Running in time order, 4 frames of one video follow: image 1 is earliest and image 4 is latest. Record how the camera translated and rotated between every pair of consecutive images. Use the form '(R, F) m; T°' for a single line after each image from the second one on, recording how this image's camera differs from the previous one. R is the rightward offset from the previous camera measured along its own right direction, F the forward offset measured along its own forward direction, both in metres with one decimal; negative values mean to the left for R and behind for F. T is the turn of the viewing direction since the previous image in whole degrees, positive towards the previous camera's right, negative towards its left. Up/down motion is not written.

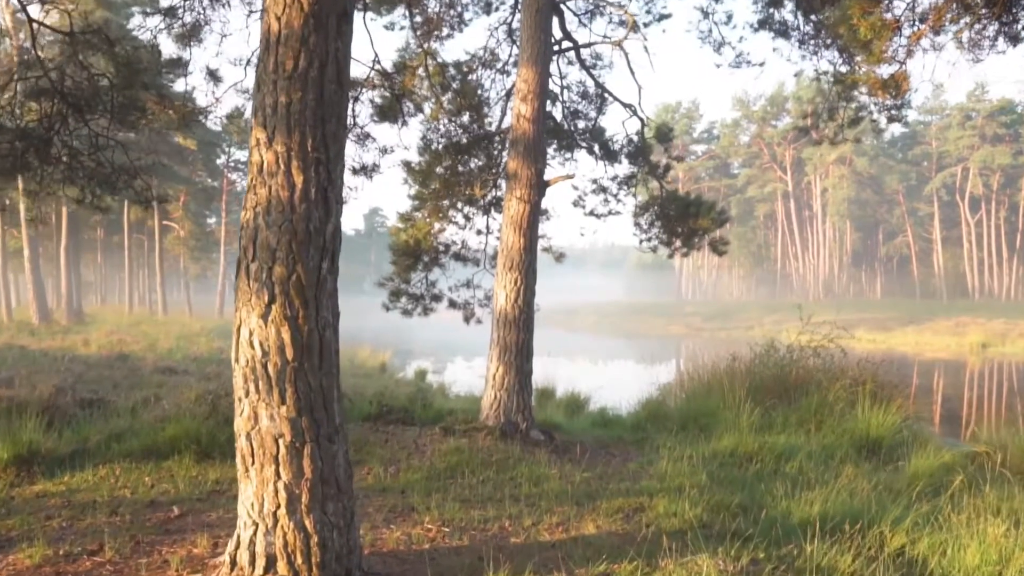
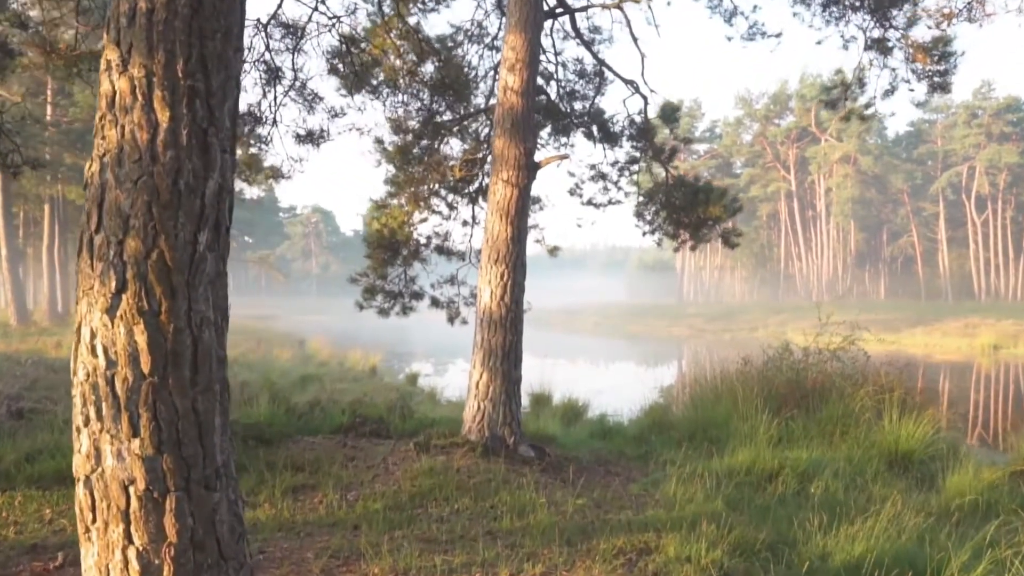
(+0.1, +0.9) m; 0°
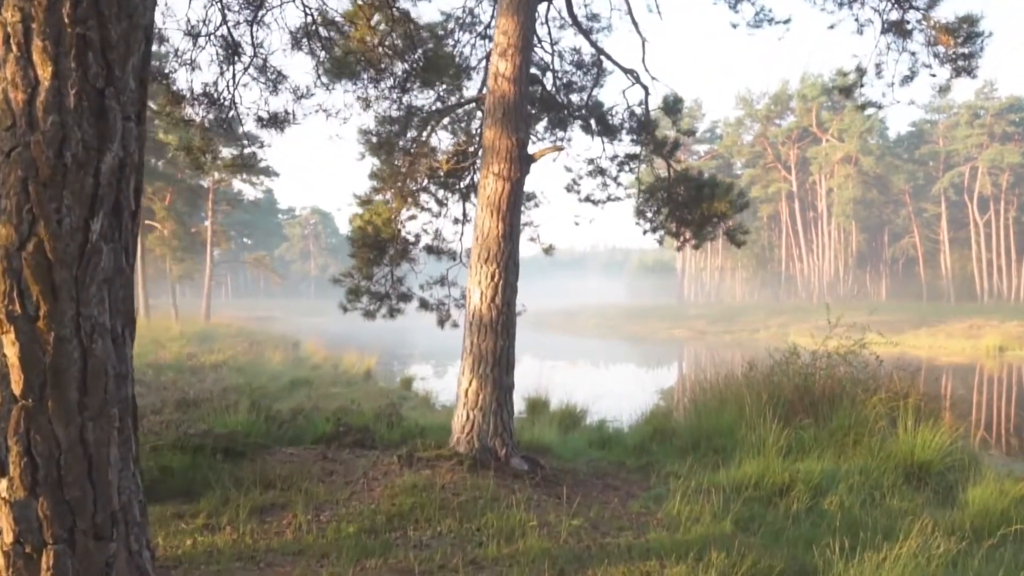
(+0.1, +0.4) m; 0°
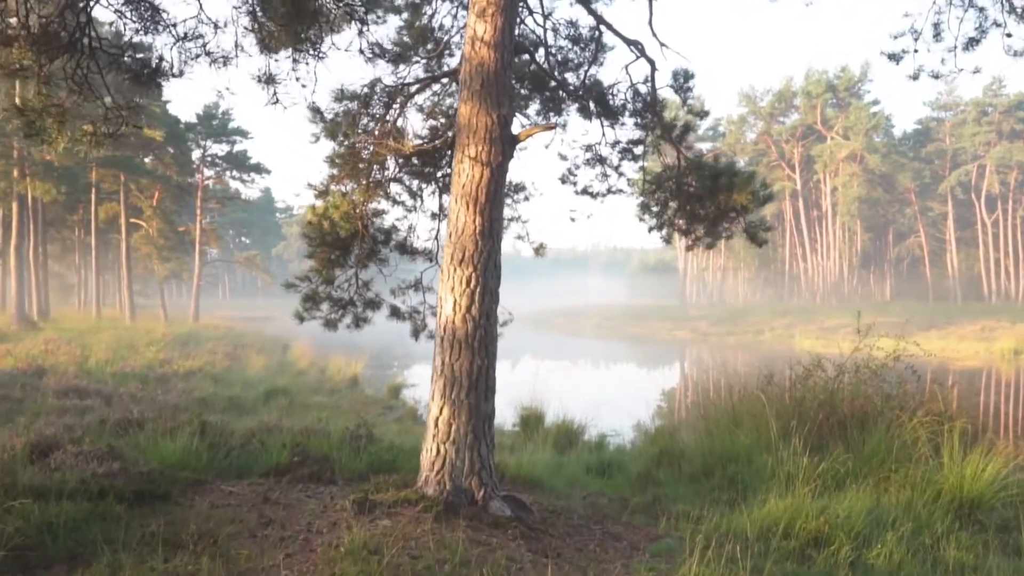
(+0.1, +1.1) m; 0°
